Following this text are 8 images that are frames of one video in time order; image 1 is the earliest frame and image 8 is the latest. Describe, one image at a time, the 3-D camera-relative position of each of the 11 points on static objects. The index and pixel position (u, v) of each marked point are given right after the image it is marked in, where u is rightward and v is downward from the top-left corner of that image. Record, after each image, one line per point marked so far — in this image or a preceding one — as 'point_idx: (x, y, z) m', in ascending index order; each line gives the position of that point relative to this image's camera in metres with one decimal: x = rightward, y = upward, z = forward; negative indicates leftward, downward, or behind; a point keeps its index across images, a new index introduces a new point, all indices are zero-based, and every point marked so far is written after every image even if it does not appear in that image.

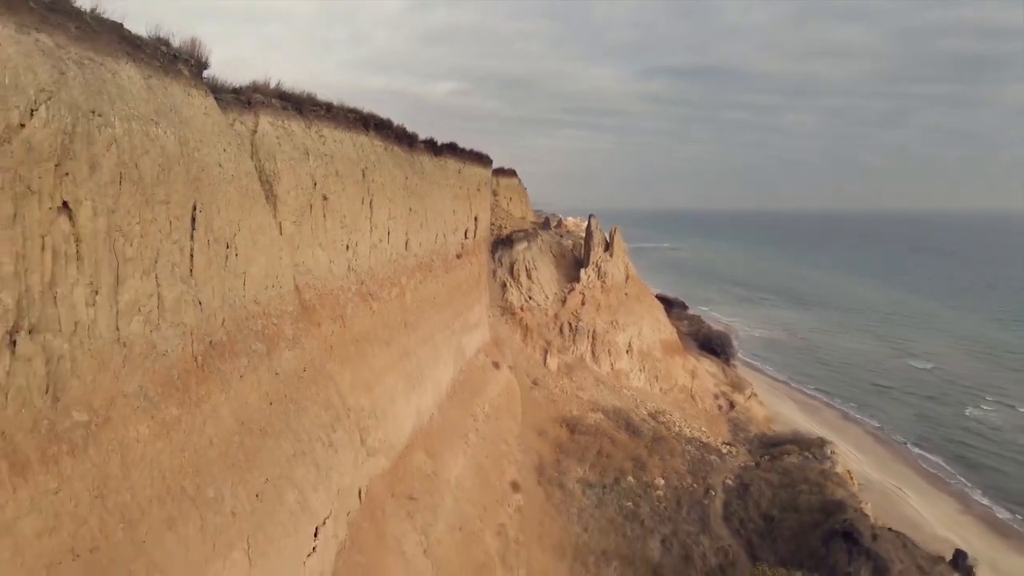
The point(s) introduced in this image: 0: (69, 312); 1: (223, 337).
0: (-1.4, -0.1, +3.6) m
1: (-1.3, -0.2, +5.3) m
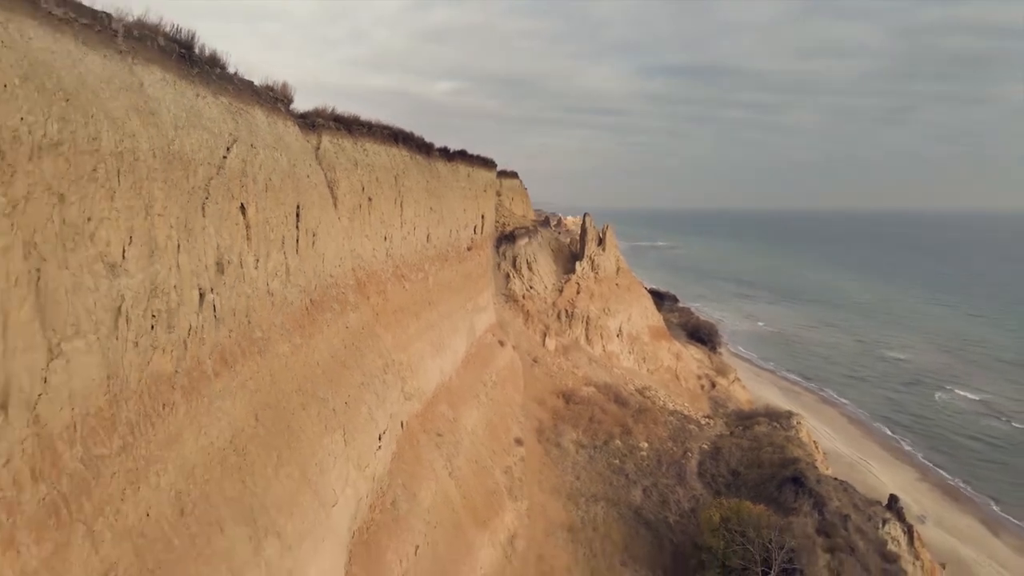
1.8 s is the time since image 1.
0: (-1.3, +0.1, +5.9) m
1: (-1.3, -0.1, +7.5) m
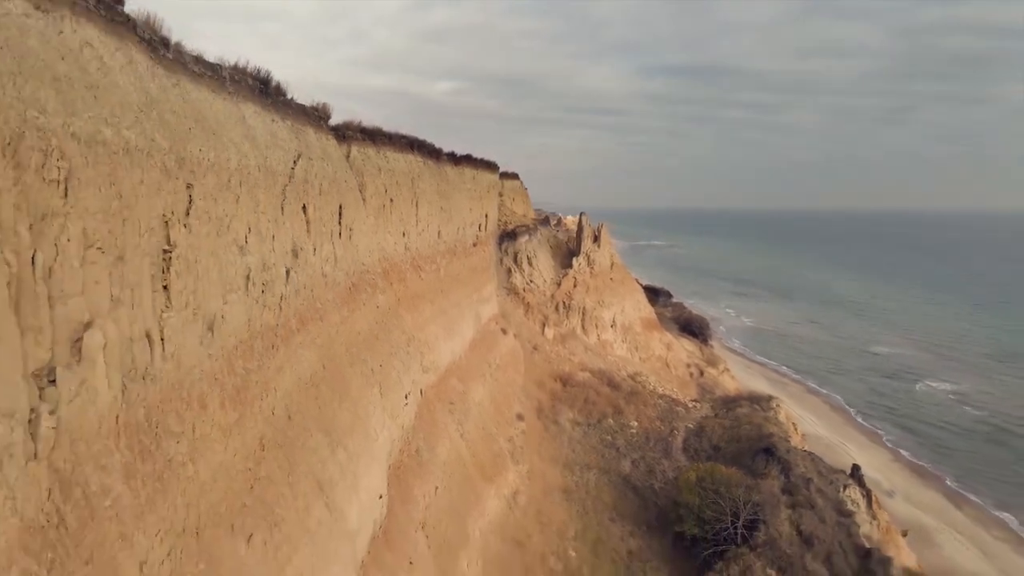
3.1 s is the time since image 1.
0: (-1.3, +0.2, +7.5) m
1: (-1.2, +0.1, +9.2) m
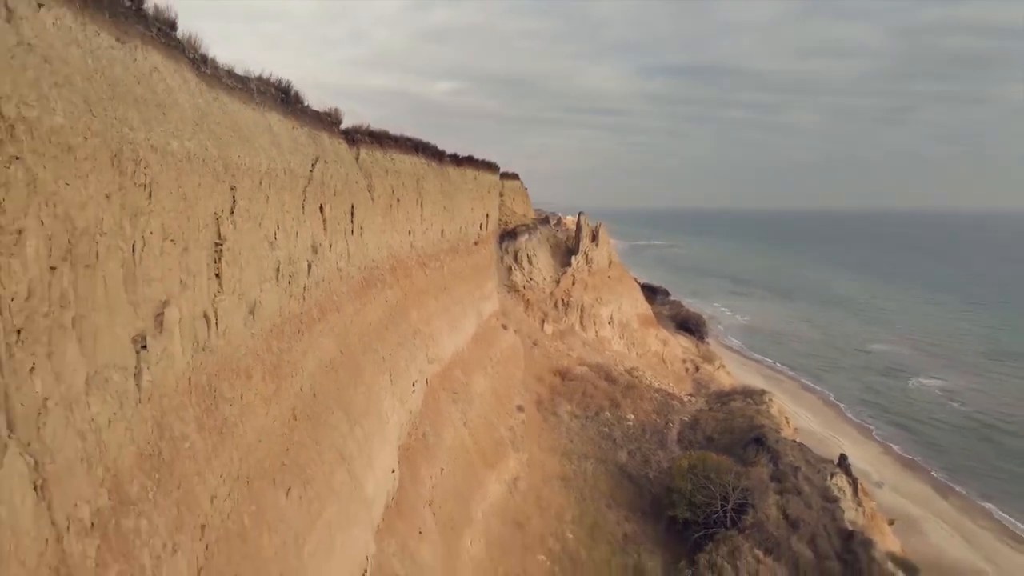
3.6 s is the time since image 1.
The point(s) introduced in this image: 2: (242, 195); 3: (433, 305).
0: (-1.3, +0.2, +8.1) m
1: (-1.2, +0.1, +9.8) m
2: (-1.2, +0.4, +5.3) m
3: (-0.9, -0.2, +13.7) m
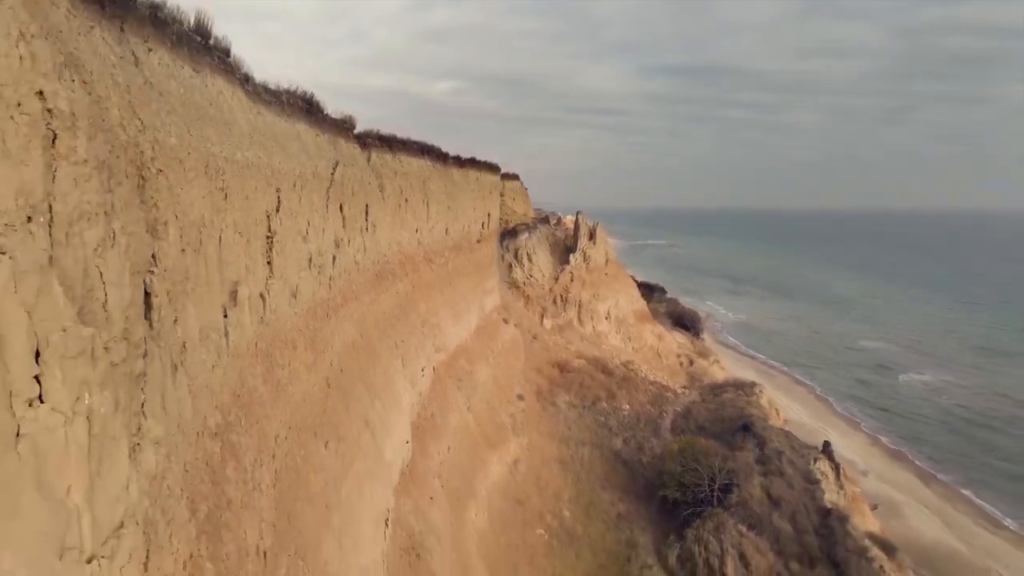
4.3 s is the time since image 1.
0: (-1.3, +0.3, +9.0) m
1: (-1.2, +0.2, +10.7) m
2: (-1.2, +0.5, +6.1) m
3: (-0.9, -0.1, +14.6) m
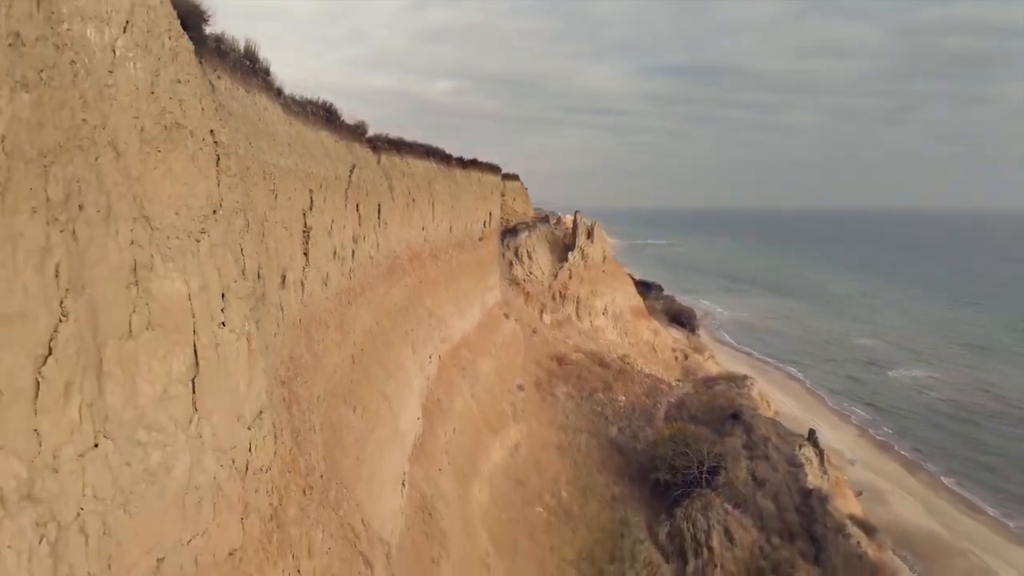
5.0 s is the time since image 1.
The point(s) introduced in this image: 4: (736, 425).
0: (-1.3, +0.4, +9.9) m
1: (-1.2, +0.2, +11.6) m
2: (-1.2, +0.6, +7.0) m
3: (-0.9, -0.1, +15.5) m
4: (+3.3, -2.0, +17.1) m
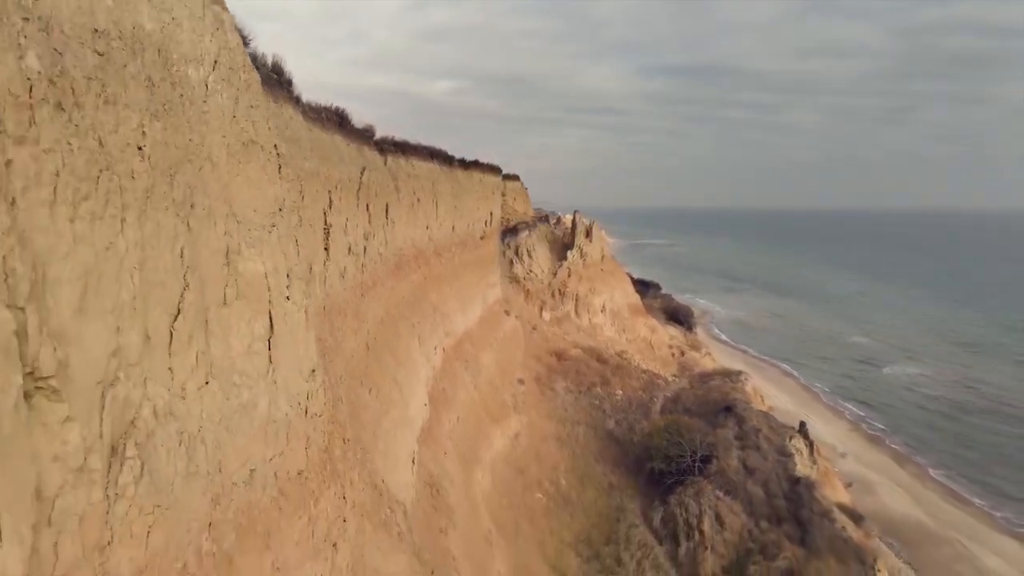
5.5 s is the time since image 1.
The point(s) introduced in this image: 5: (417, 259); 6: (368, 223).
0: (-1.3, +0.4, +10.6) m
1: (-1.2, +0.3, +12.2) m
2: (-1.2, +0.6, +7.7) m
3: (-0.9, 0.0, +16.1) m
4: (+3.3, -2.0, +17.8) m
5: (-1.2, +0.3, +14.1) m
6: (-1.3, +0.6, +10.2) m
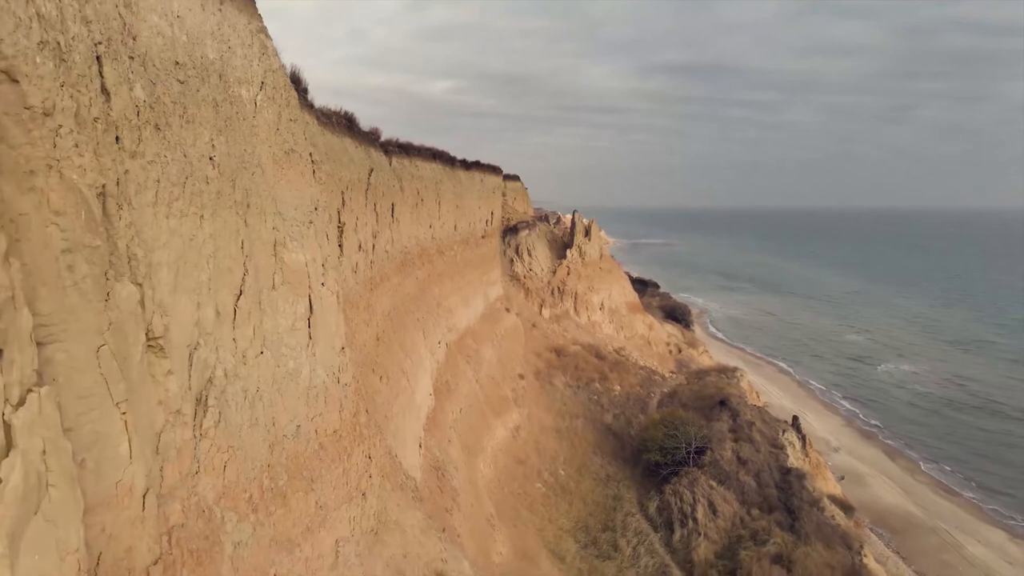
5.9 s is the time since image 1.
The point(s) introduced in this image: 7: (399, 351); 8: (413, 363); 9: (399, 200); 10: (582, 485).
0: (-1.3, +0.5, +11.1) m
1: (-1.2, +0.3, +12.7) m
2: (-1.2, +0.6, +8.2) m
3: (-0.9, 0.0, +16.6) m
4: (+3.3, -1.9, +18.3) m
5: (-1.2, +0.4, +14.6) m
6: (-1.3, +0.6, +10.7) m
7: (-0.9, -0.5, +9.2) m
8: (-0.9, -0.7, +9.9) m
9: (-1.3, +1.0, +13.3) m
10: (+0.9, -2.5, +14.8) m
